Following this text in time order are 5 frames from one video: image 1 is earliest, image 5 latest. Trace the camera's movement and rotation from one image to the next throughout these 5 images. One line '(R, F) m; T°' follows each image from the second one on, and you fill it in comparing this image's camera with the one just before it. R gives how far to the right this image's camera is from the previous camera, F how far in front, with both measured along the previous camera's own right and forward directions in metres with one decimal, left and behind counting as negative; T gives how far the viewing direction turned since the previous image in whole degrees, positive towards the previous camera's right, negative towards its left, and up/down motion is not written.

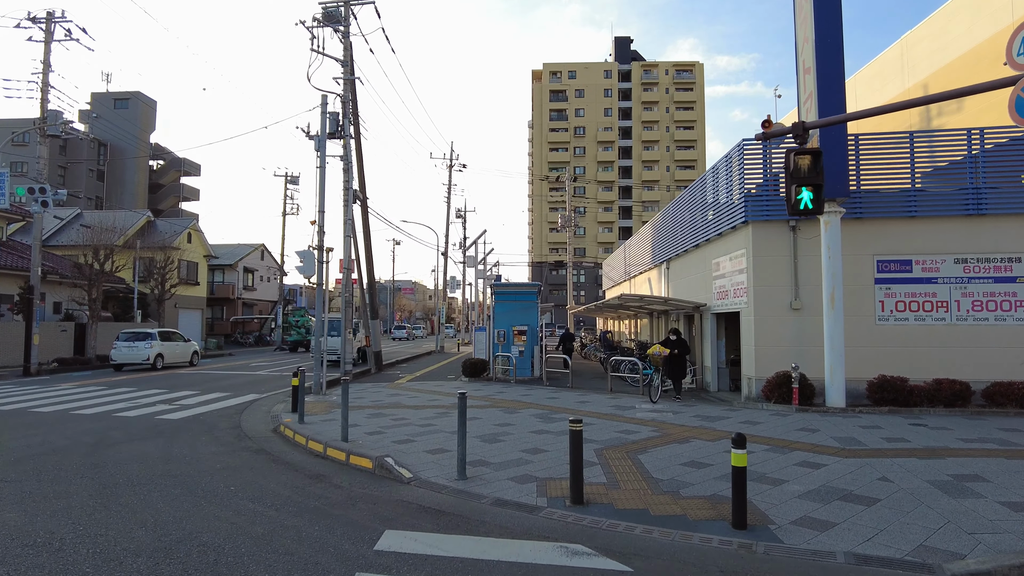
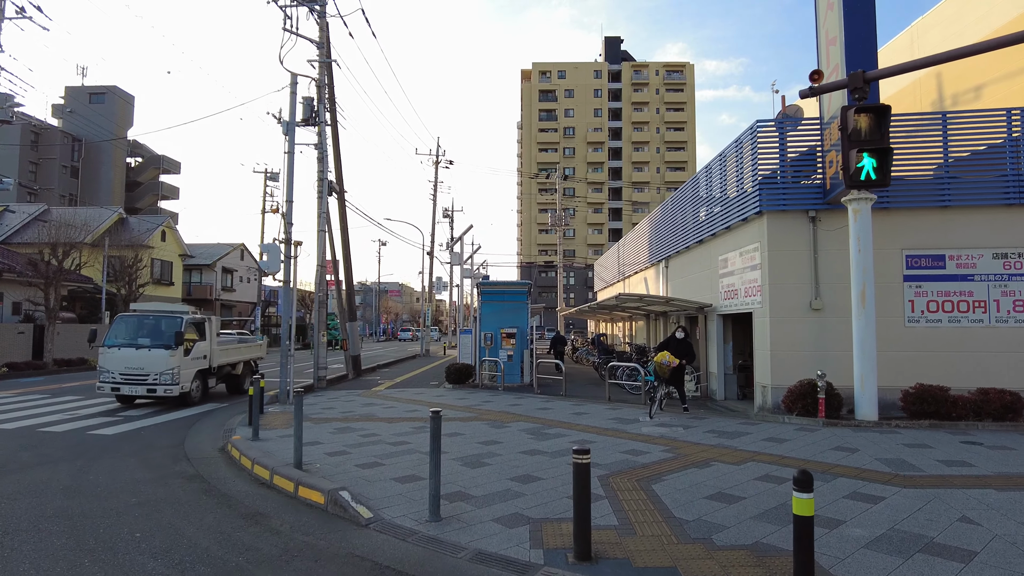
(0.0, +1.4) m; +1°
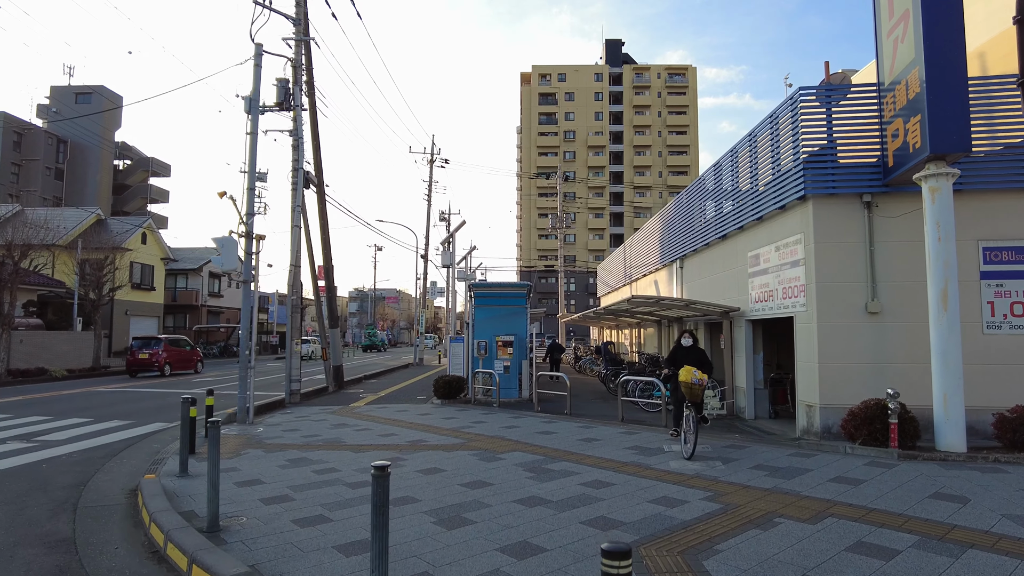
(+0.1, +1.9) m; 0°
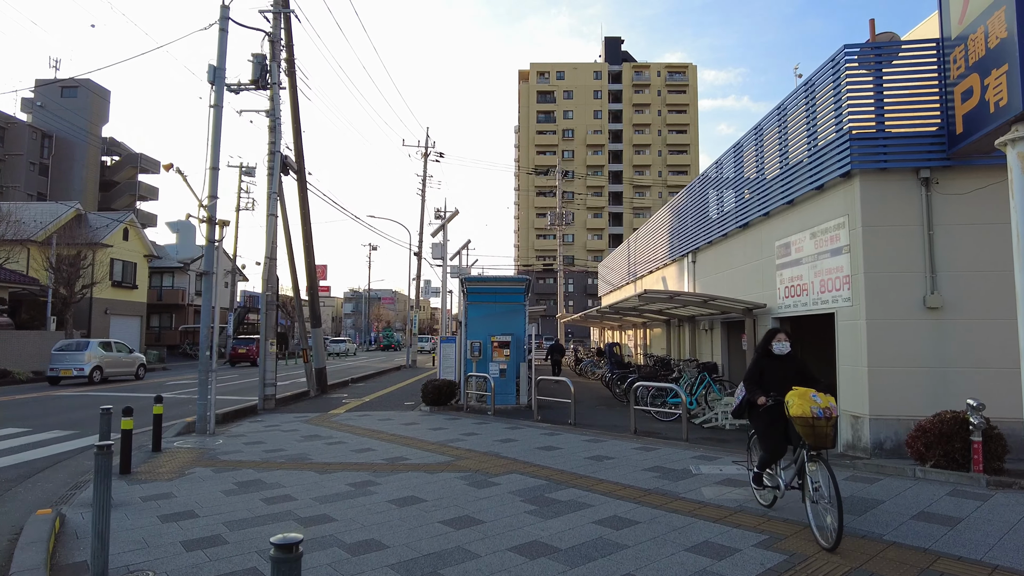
(0.0, +1.4) m; 0°
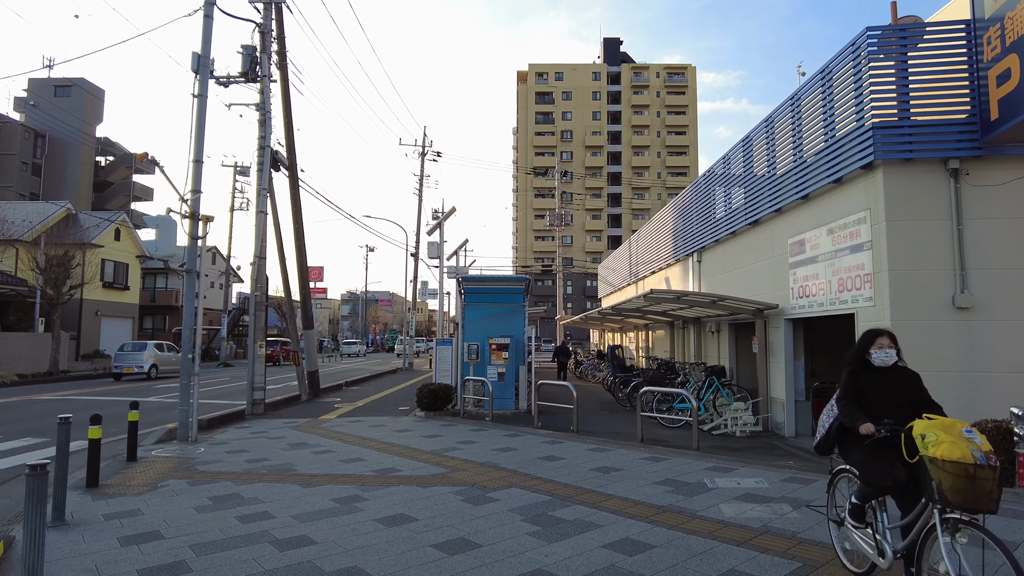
(0.0, +0.5) m; 0°
